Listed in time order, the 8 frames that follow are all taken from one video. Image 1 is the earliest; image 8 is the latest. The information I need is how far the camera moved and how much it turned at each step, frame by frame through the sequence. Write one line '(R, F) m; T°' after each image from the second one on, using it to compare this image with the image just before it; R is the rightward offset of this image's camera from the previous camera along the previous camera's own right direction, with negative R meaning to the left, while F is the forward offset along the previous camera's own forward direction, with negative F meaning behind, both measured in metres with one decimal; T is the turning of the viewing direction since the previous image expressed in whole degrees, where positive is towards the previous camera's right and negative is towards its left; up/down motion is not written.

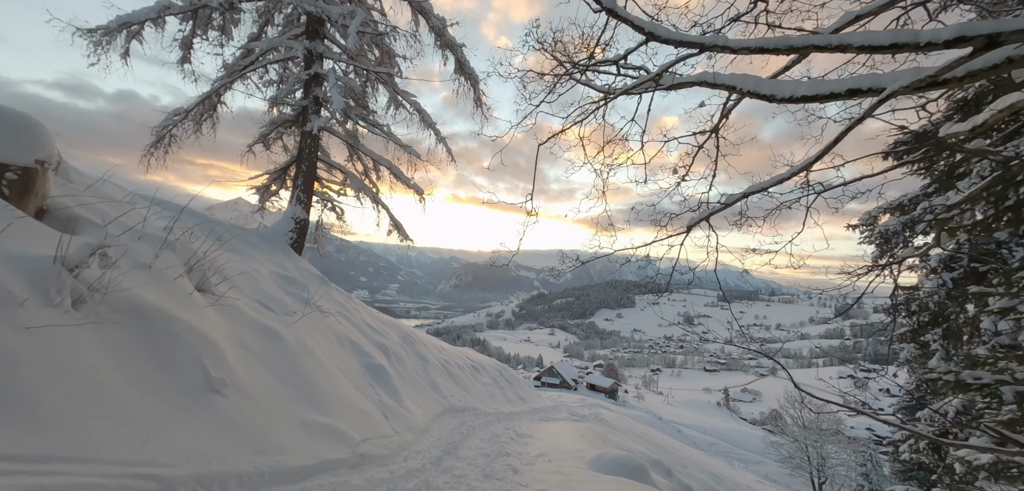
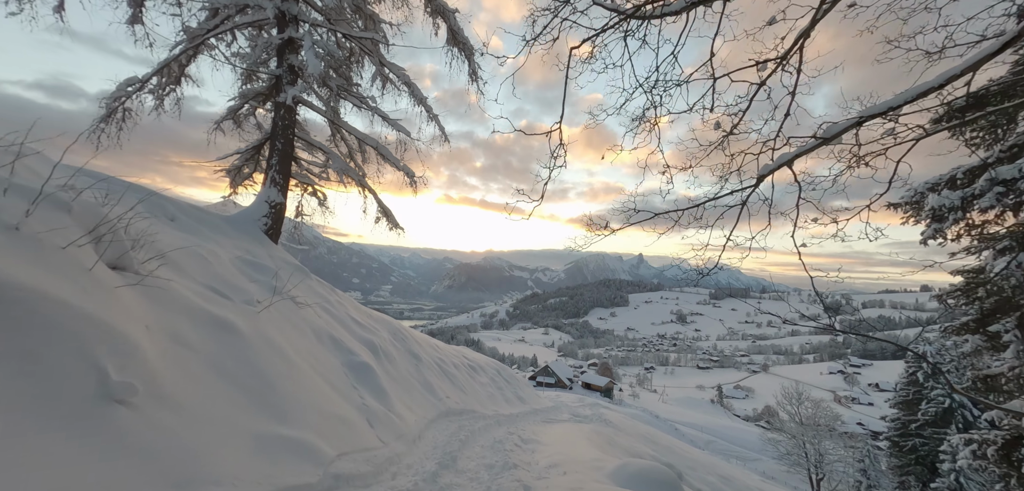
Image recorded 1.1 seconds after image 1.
(-0.2, +0.8) m; +1°
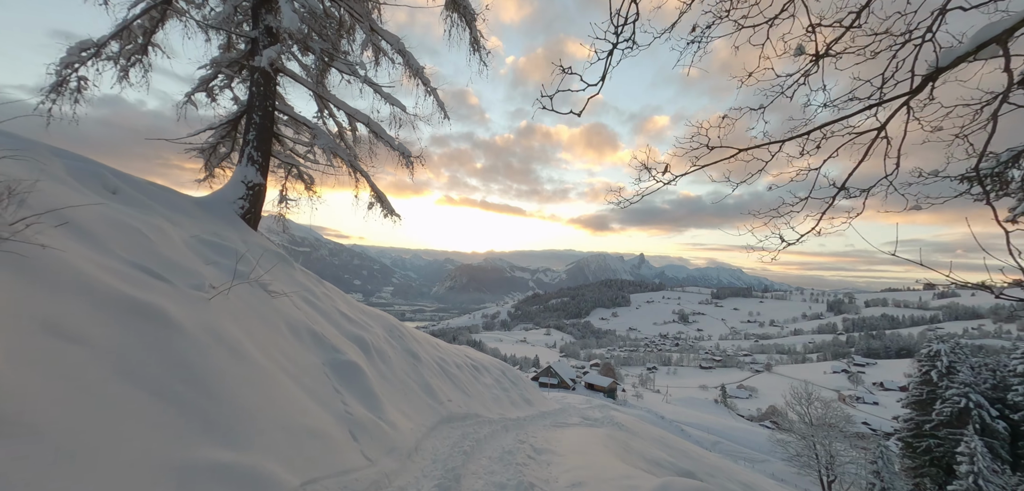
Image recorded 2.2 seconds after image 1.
(-0.1, +0.8) m; 0°
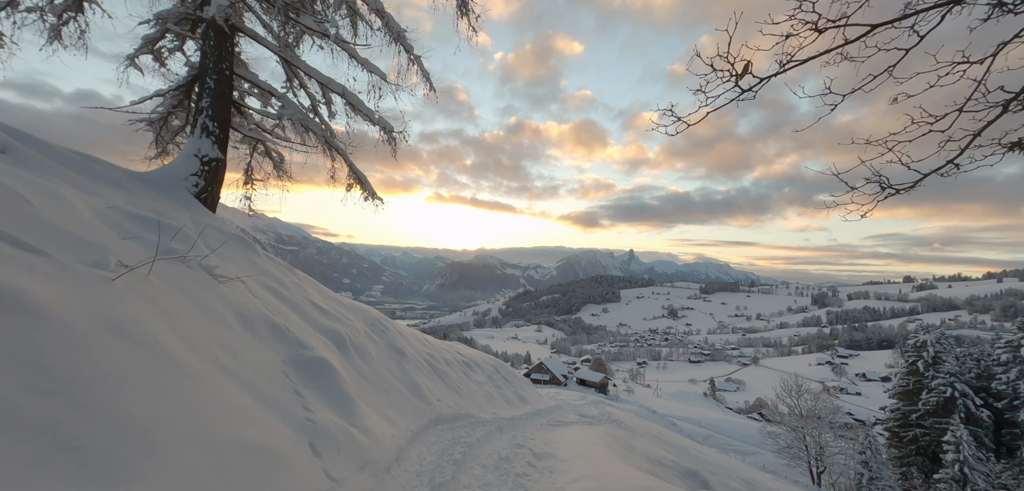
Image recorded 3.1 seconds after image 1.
(-0.1, +0.7) m; +1°
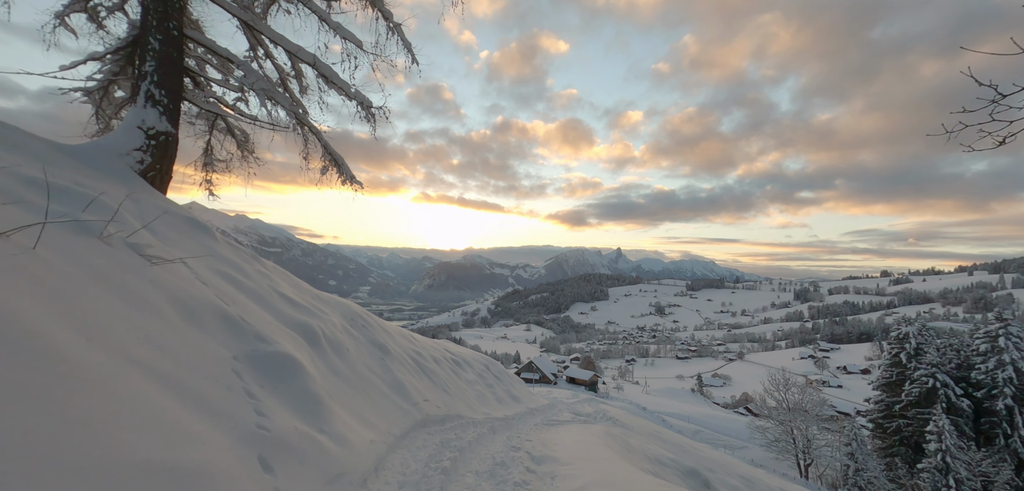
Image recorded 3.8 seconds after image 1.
(-0.1, +0.5) m; +2°
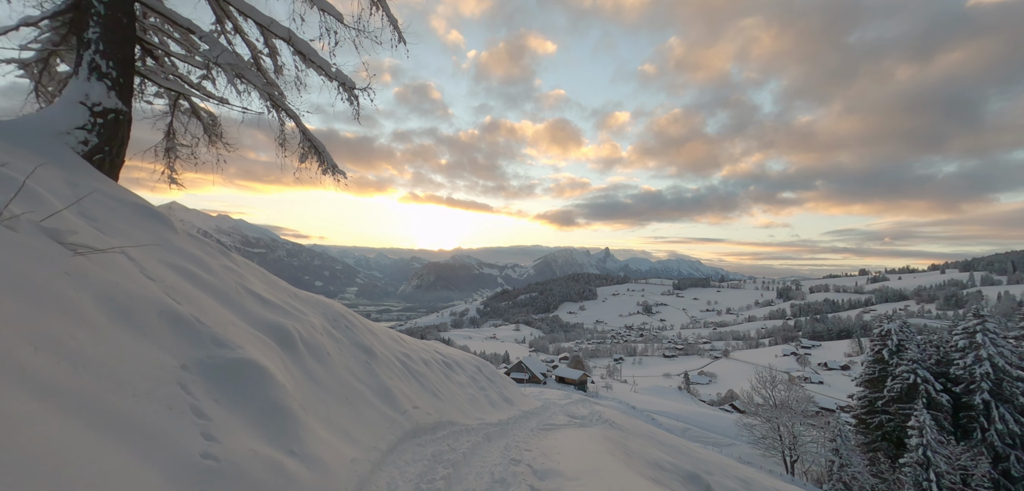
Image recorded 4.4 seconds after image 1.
(-0.1, +0.5) m; +2°
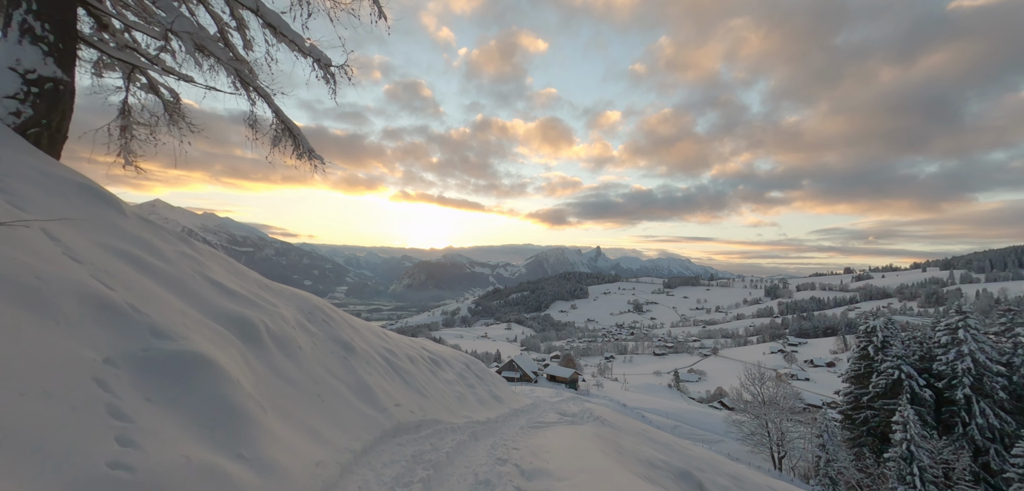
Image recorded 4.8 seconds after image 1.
(+0.1, +0.3) m; +1°
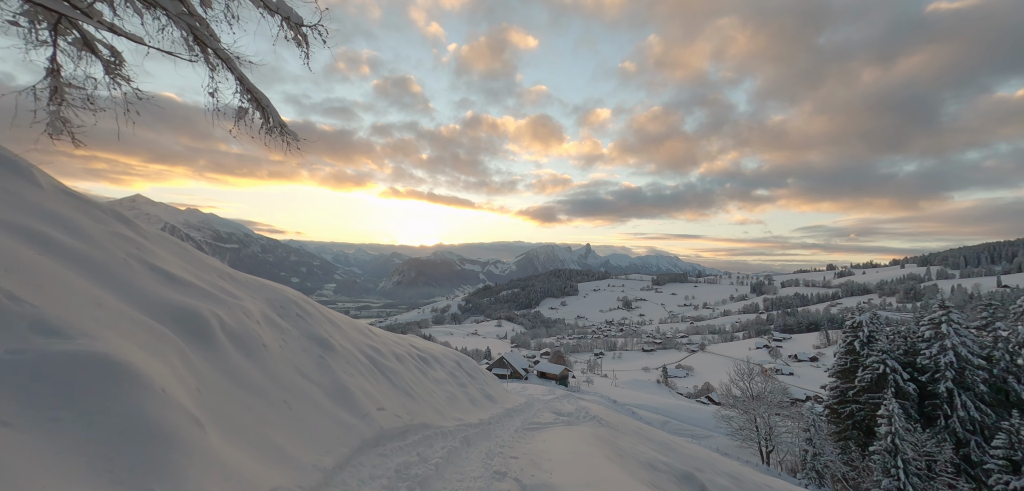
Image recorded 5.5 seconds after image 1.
(-0.1, +0.5) m; +1°
